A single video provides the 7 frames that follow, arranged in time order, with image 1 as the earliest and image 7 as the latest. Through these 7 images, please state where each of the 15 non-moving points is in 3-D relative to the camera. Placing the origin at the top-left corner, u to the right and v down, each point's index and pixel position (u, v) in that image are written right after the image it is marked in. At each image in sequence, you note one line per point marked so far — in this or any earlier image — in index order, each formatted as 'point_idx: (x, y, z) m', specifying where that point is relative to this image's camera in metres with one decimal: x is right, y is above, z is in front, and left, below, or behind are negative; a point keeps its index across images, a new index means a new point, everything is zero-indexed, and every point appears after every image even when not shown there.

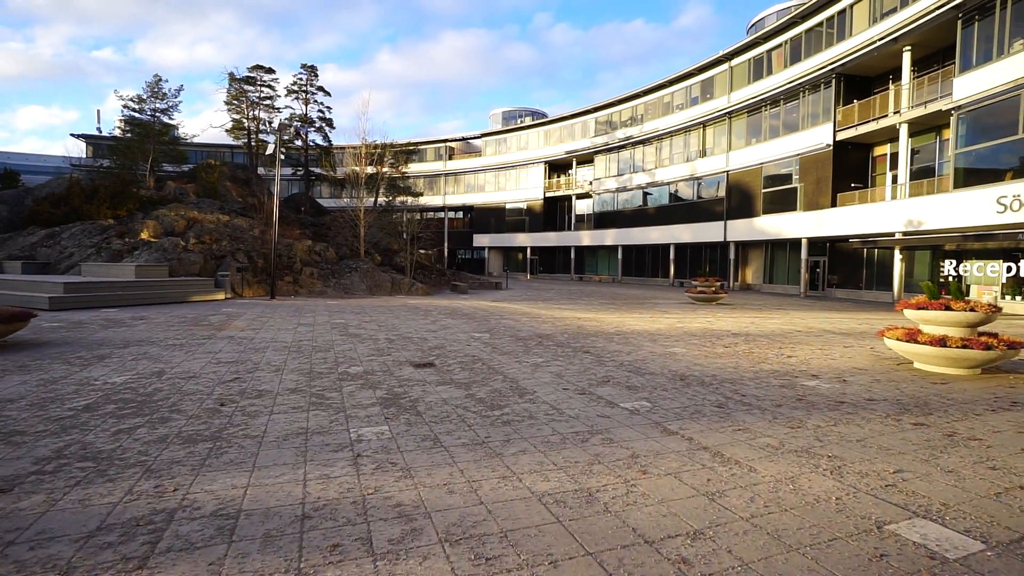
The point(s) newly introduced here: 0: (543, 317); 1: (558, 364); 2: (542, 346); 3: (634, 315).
0: (+1.1, -0.9, +16.7) m
1: (+0.8, -1.3, +9.1) m
2: (+0.6, -1.2, +11.0) m
3: (+4.0, -0.9, +17.5) m
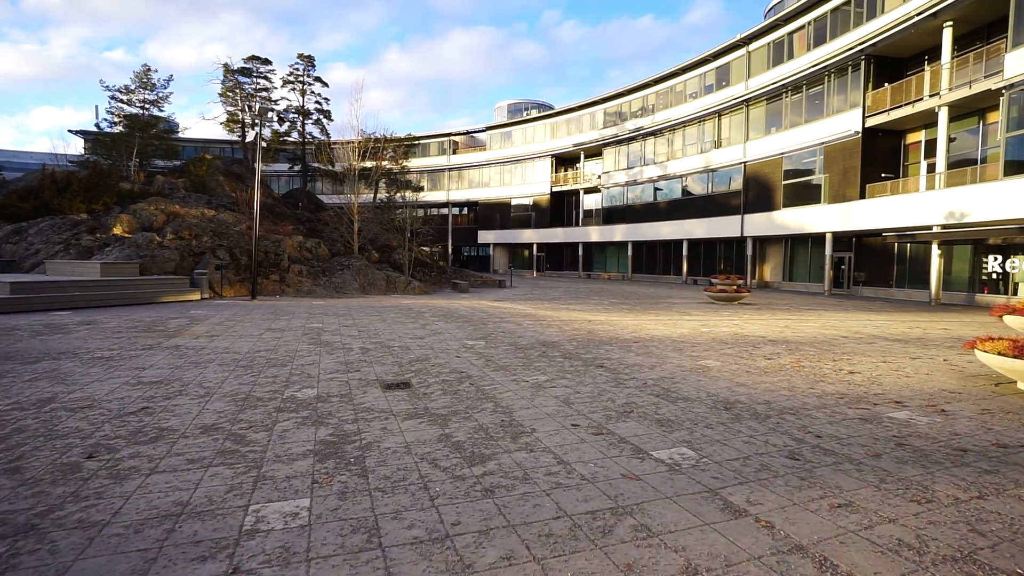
0: (+1.1, -0.9, +14.9) m
1: (+0.7, -1.3, +7.2) m
2: (+0.6, -1.2, +9.2) m
3: (+4.1, -0.9, +15.6) m
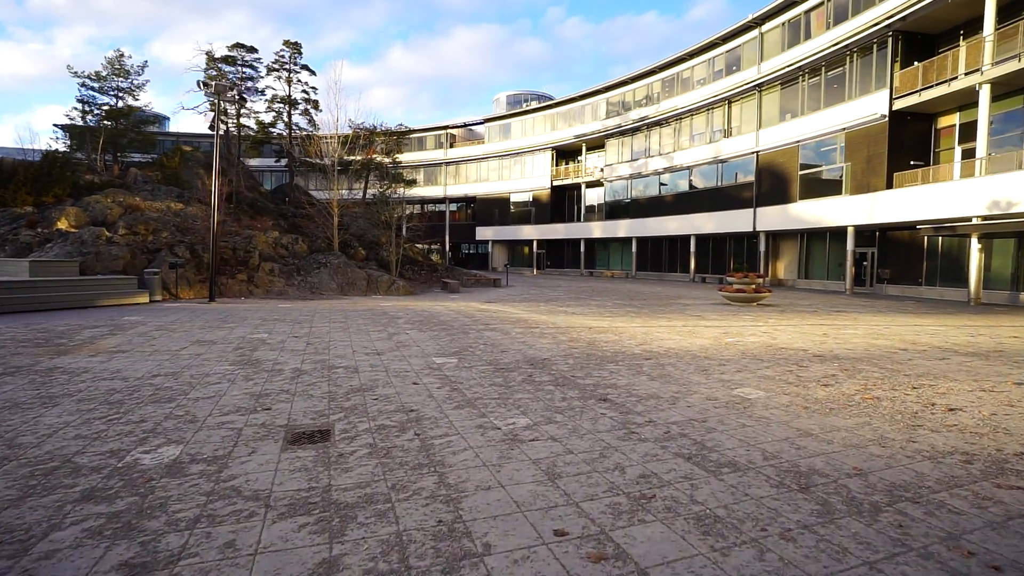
0: (+0.8, -1.0, +12.6) m
1: (+0.4, -1.4, +5.0) m
2: (+0.2, -1.3, +6.9) m
3: (+3.8, -0.9, +13.4) m
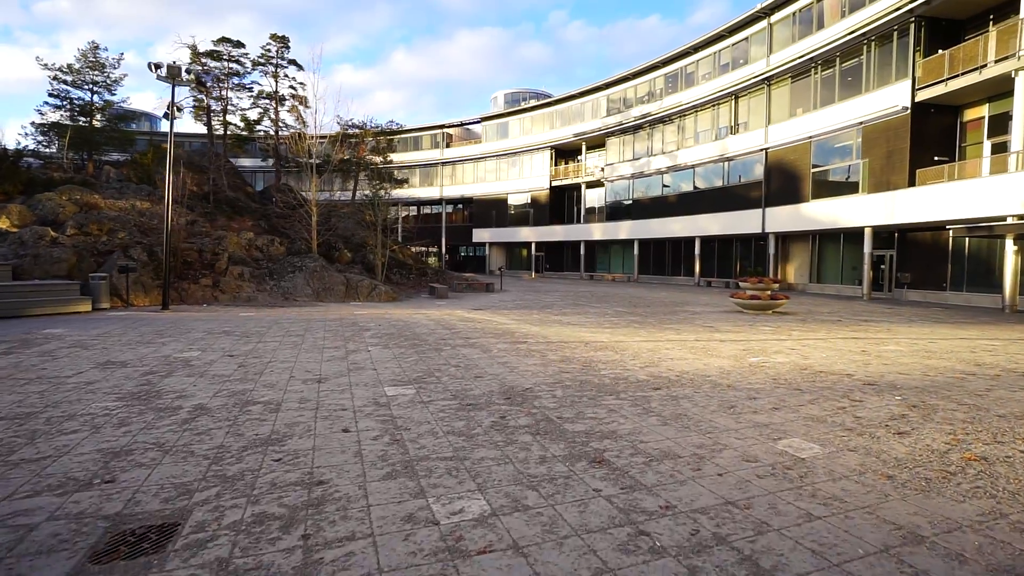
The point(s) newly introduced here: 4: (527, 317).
0: (+0.5, -1.1, +10.8) m
1: (0.0, -1.5, +3.2) m
2: (-0.1, -1.4, +5.1) m
3: (+3.5, -1.1, +11.6) m
4: (+0.4, -0.9, +16.3) m
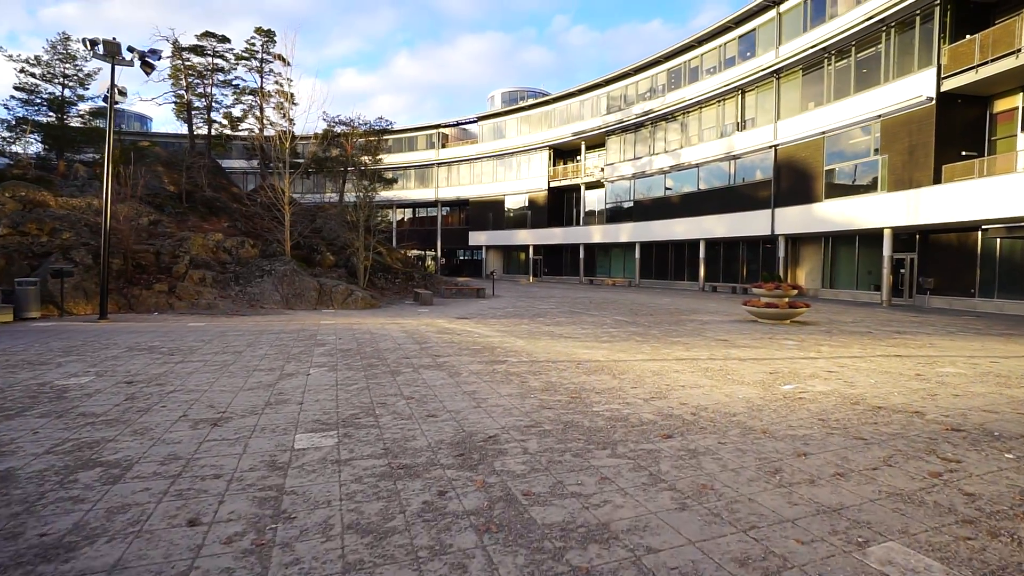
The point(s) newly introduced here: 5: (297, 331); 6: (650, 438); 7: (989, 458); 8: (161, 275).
0: (+0.1, -1.3, +9.0) m
1: (-0.4, -1.6, +1.3) m
2: (-0.5, -1.5, +3.3) m
3: (+3.1, -1.2, +9.7) m
4: (0.0, -1.0, +14.4) m
5: (-5.2, -1.0, +12.8) m
6: (+1.3, -1.4, +5.2) m
7: (+4.0, -1.4, +4.5) m
8: (-11.3, +0.4, +17.3) m
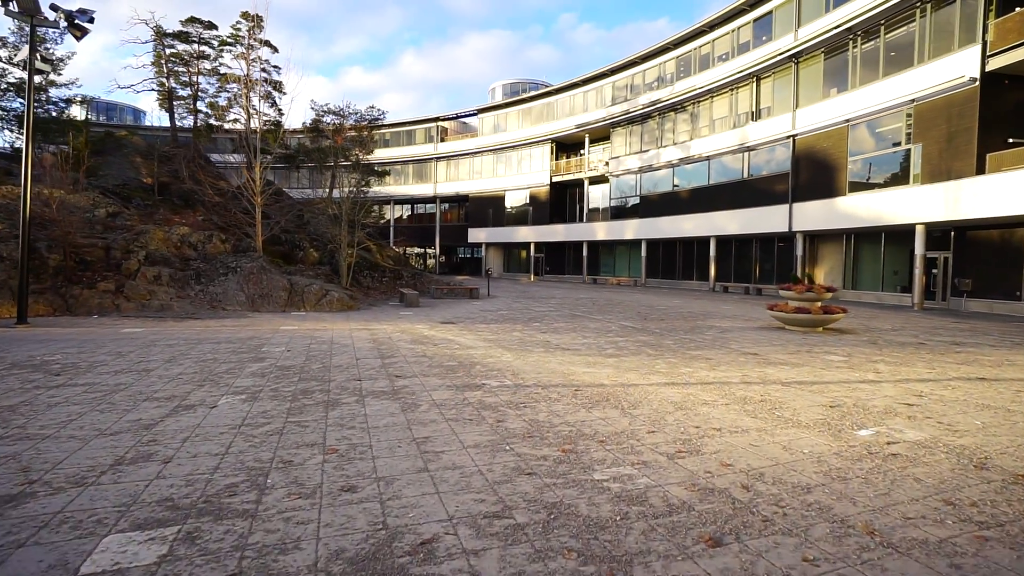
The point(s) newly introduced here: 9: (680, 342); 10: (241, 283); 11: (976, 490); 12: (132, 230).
0: (-0.2, -1.3, +6.9) m
1: (-0.7, -1.6, -0.7) m
2: (-0.8, -1.6, +1.2) m
3: (+2.8, -1.3, +7.6) m
4: (-0.2, -1.1, +12.4) m
5: (-5.4, -1.0, +10.8) m
6: (+1.0, -1.5, +3.1) m
7: (+3.7, -1.5, +2.5) m
8: (-11.5, +0.5, +15.3) m
9: (+3.6, -1.1, +11.4) m
10: (-8.4, +0.2, +16.7) m
11: (+3.4, -1.5, +3.9) m
12: (-12.8, +2.0, +18.0) m
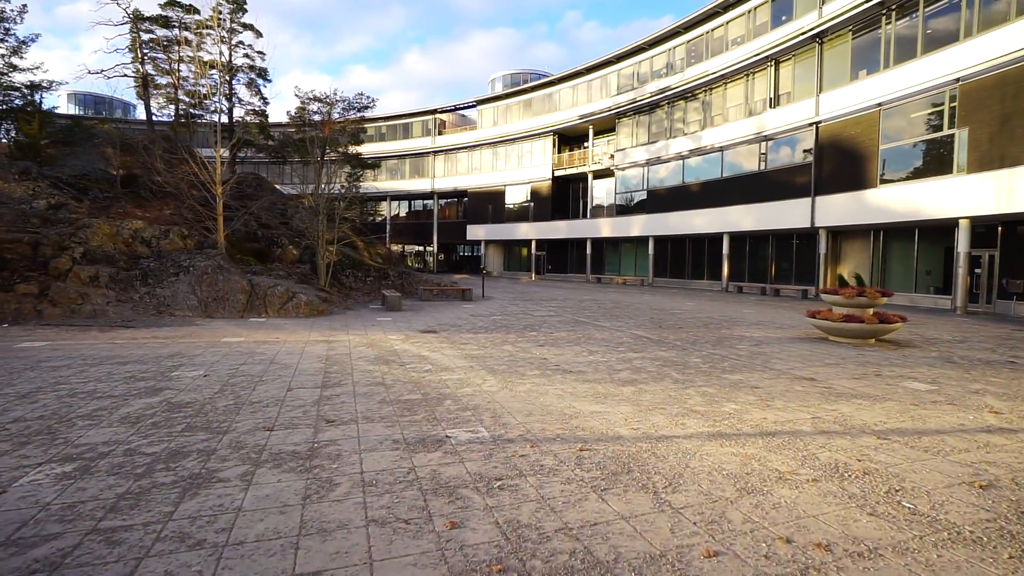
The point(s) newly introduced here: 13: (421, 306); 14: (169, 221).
0: (-0.4, -1.4, +4.7) m
1: (-1.0, -1.8, -2.9) m
2: (-1.1, -1.7, -1.0) m
3: (+2.6, -1.4, +5.4) m
4: (-0.4, -1.2, +10.1) m
5: (-5.6, -1.1, +8.6) m
6: (+0.8, -1.6, +0.8) m
7: (+3.5, -1.6, +0.2) m
8: (-11.7, +0.4, +13.1) m
9: (+3.3, -1.2, +9.1) m
10: (-8.6, +0.1, +14.5) m
11: (+3.2, -1.6, +1.6) m
12: (-13.0, +1.9, +15.8) m
13: (-3.1, -0.6, +18.7) m
14: (-12.7, +2.5, +19.9) m
